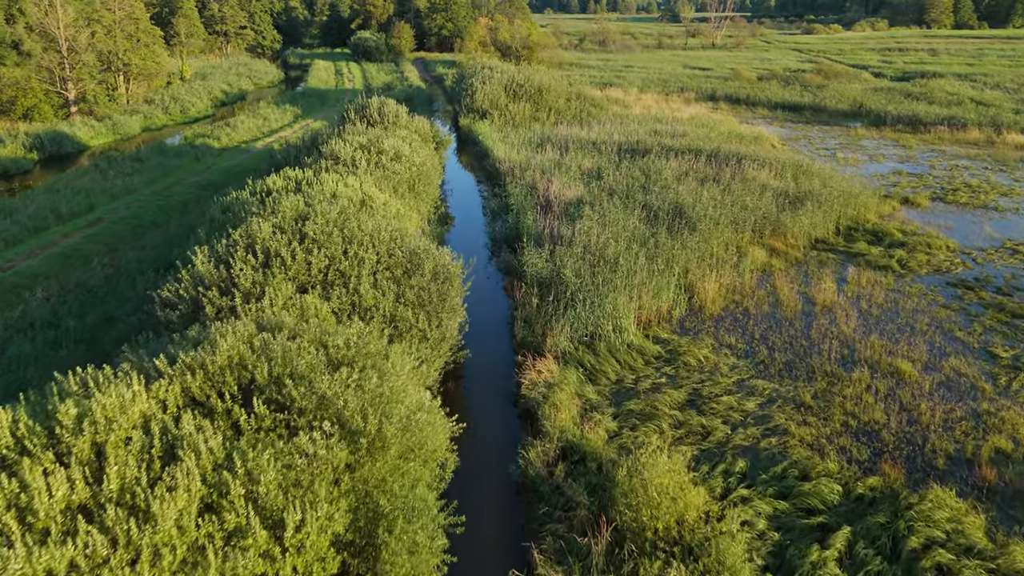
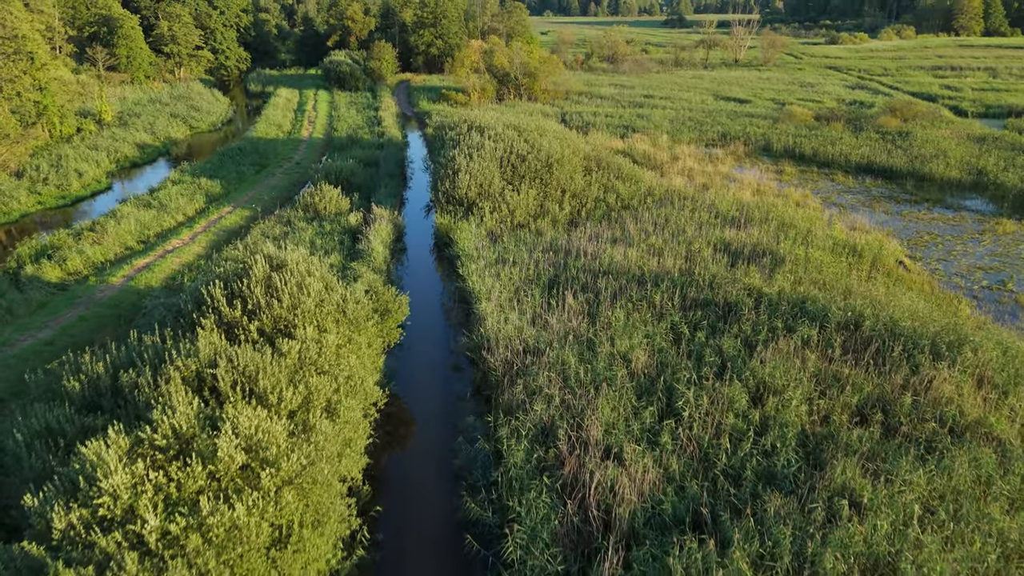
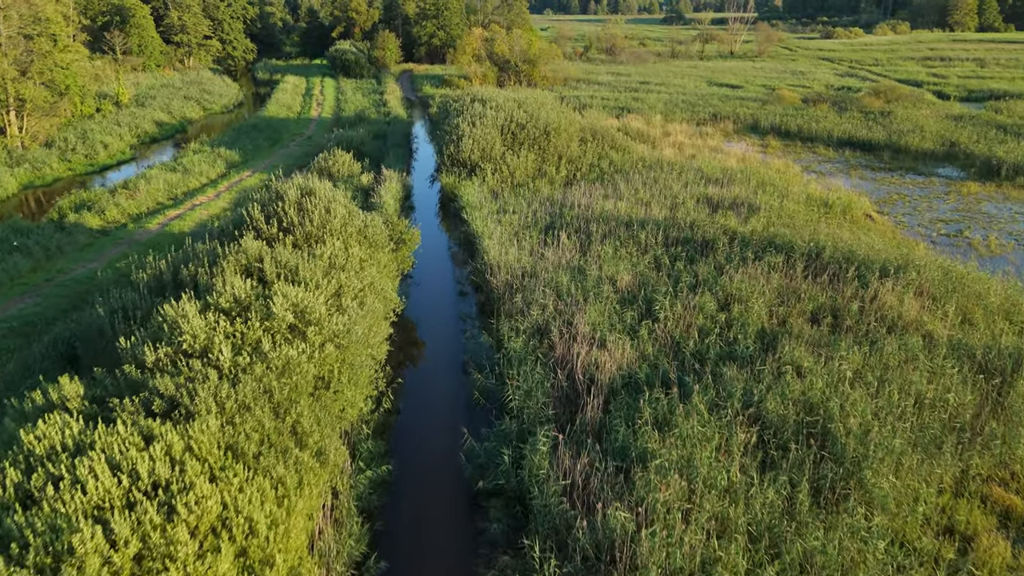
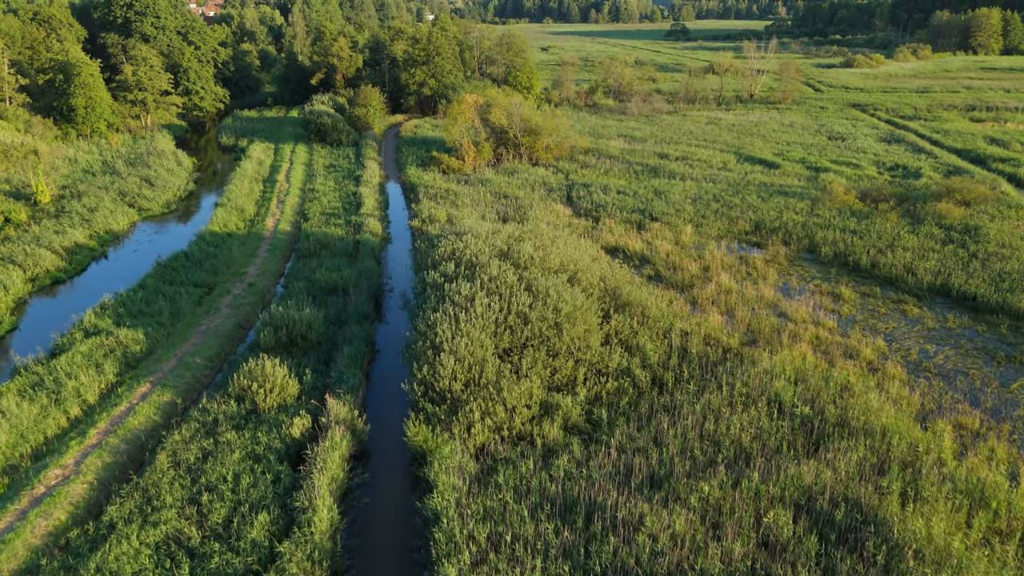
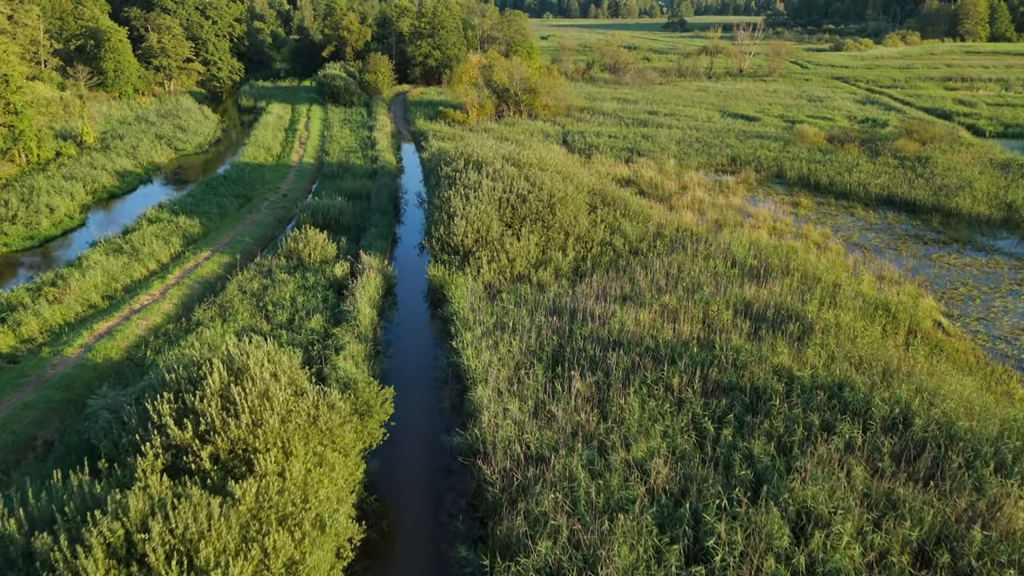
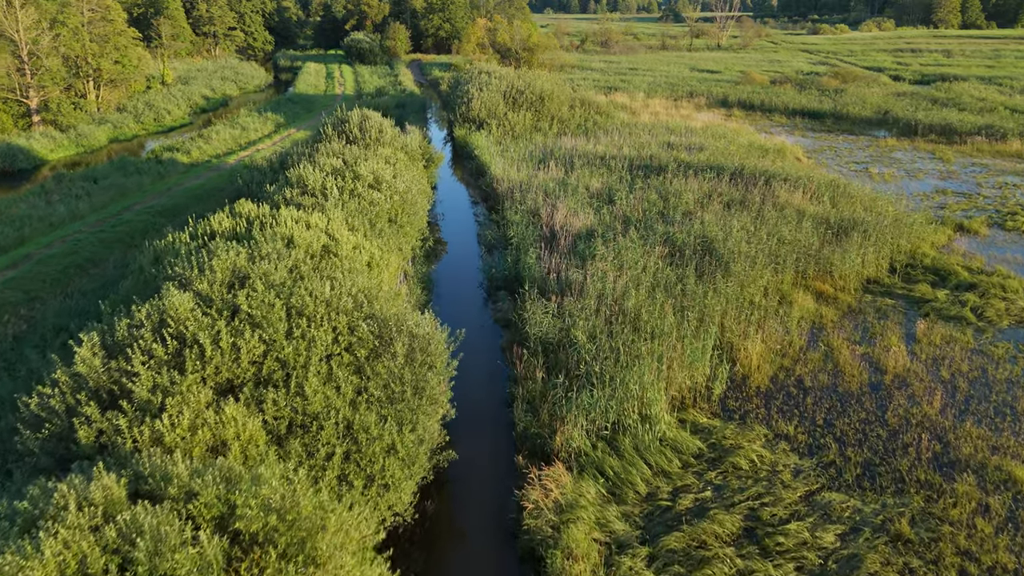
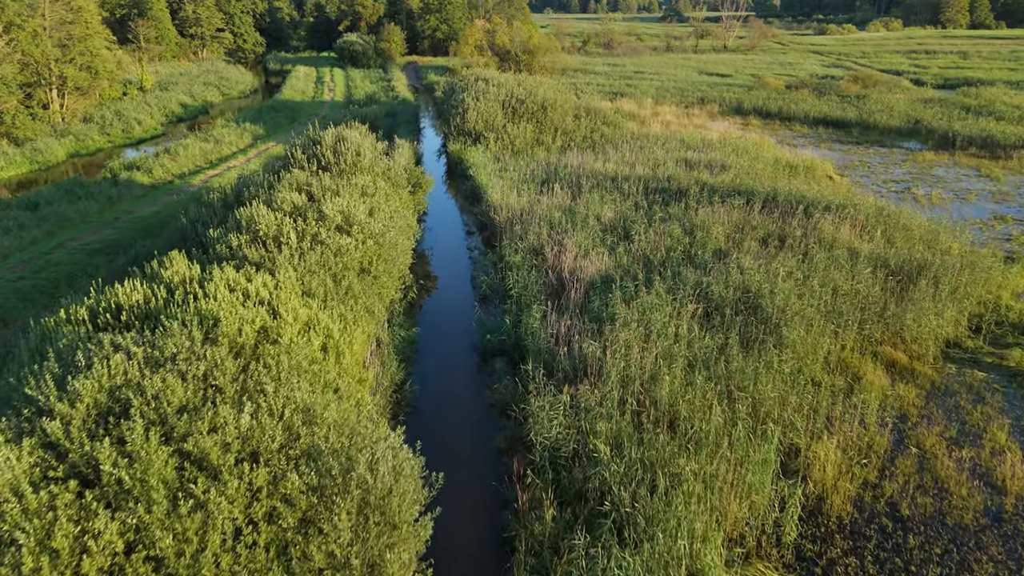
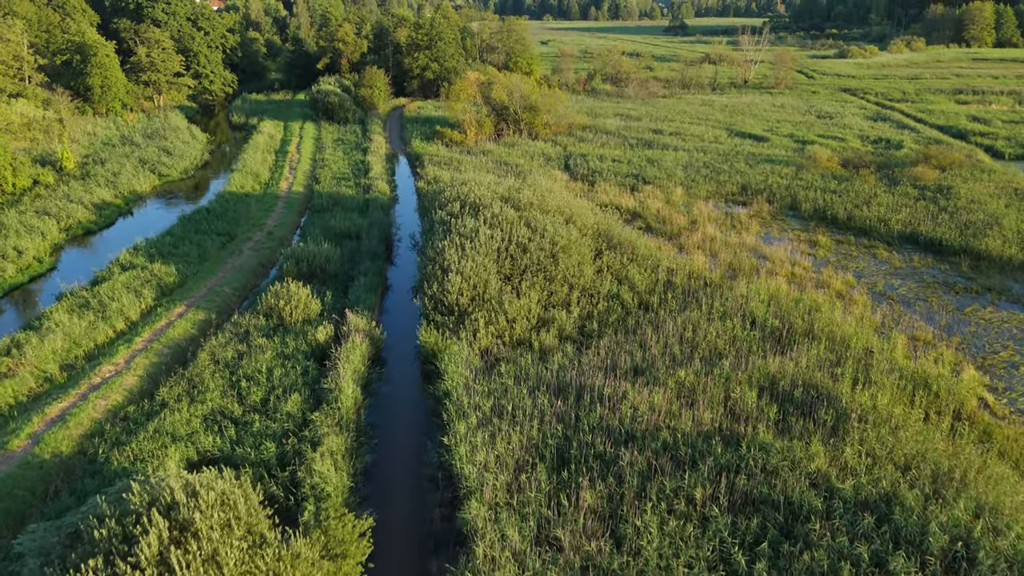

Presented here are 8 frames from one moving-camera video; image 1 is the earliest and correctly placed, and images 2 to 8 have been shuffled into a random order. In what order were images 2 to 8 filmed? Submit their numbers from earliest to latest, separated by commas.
6, 7, 3, 2, 5, 8, 4
